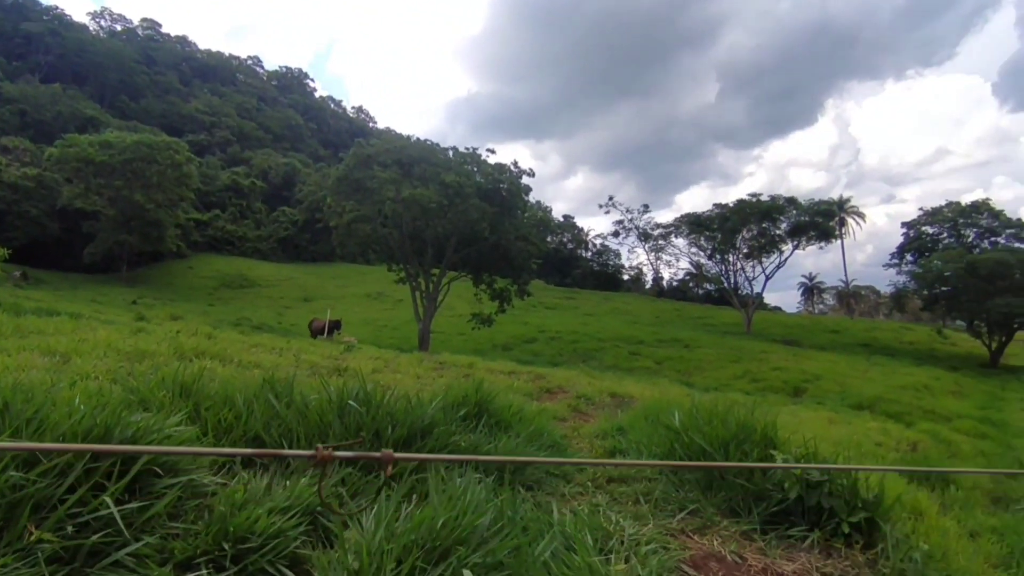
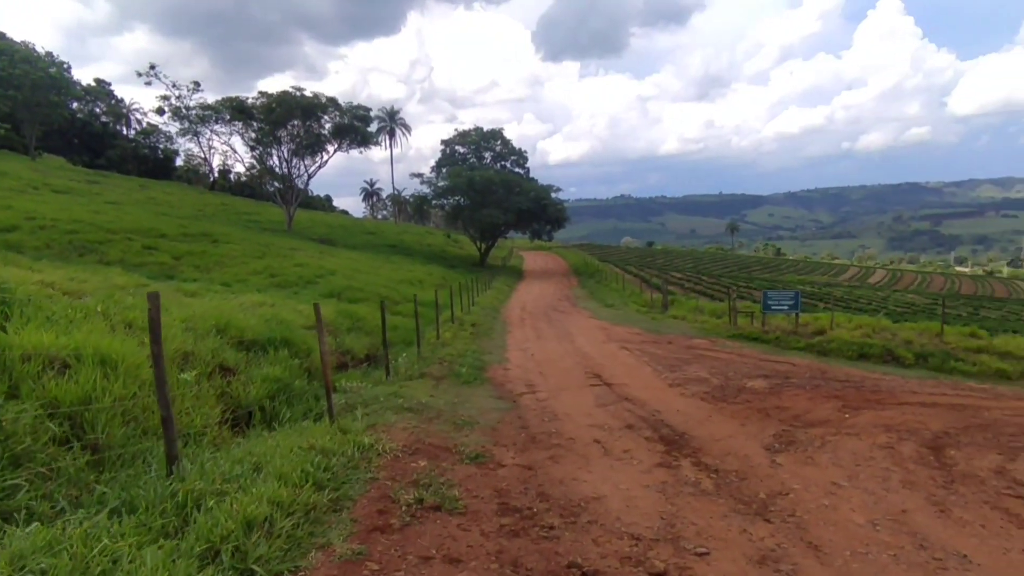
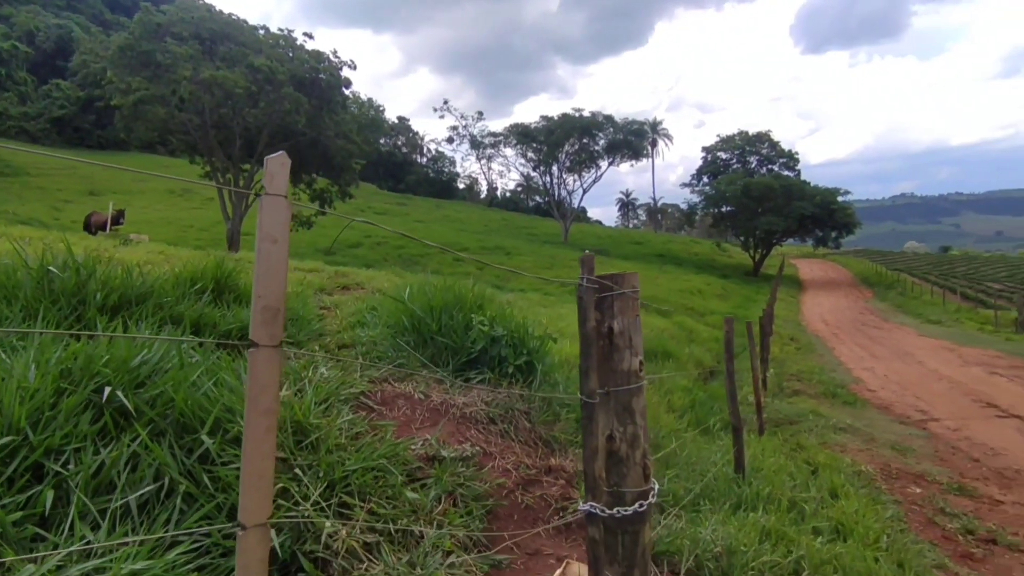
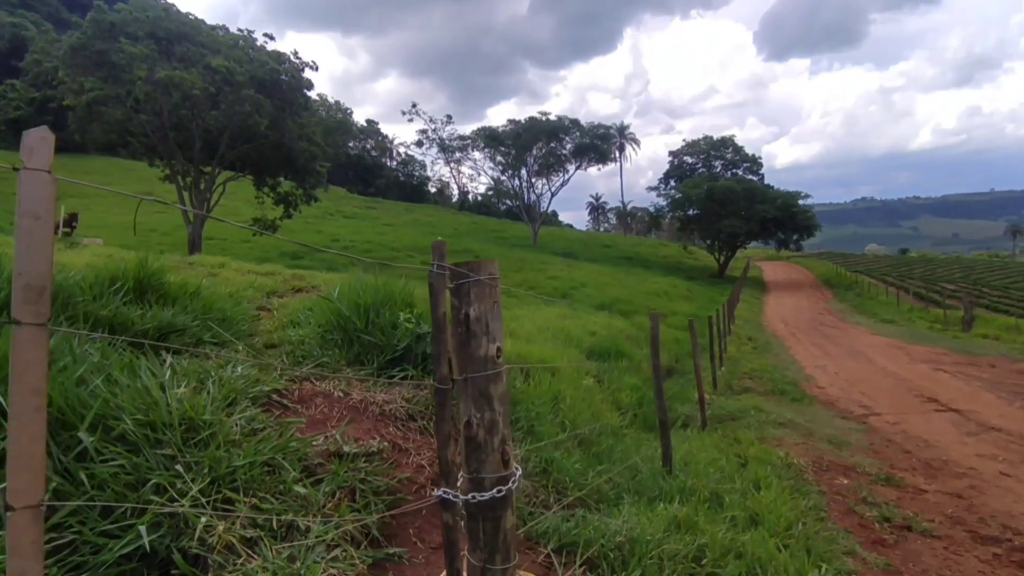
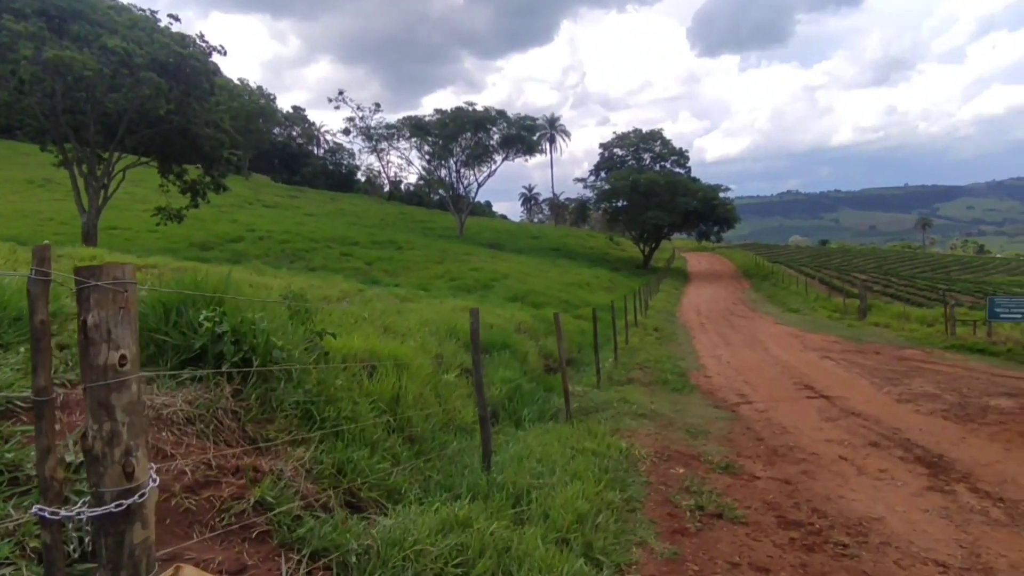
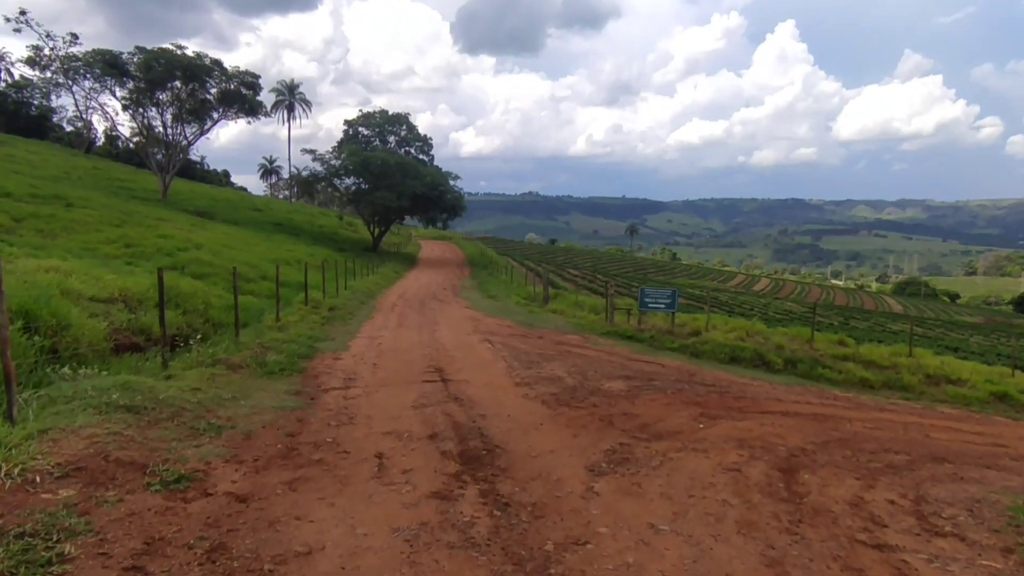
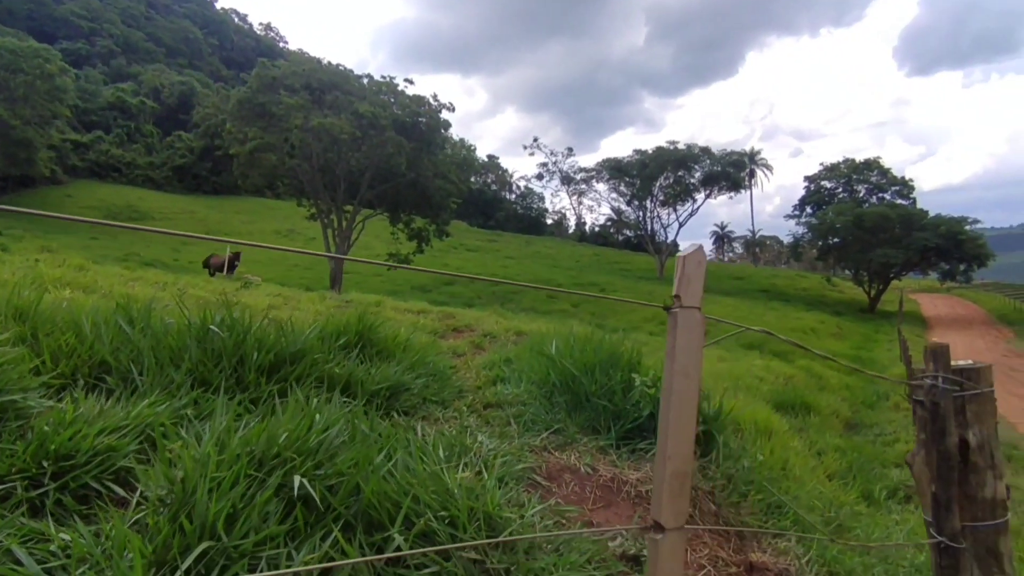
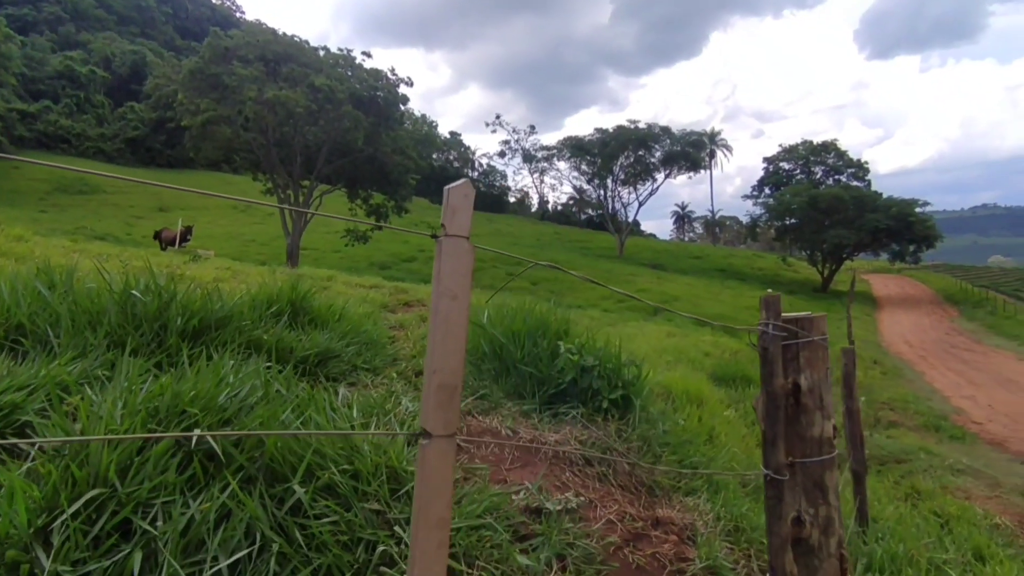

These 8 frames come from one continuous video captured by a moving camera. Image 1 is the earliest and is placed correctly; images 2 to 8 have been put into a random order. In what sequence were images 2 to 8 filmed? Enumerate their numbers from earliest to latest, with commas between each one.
7, 8, 3, 4, 5, 2, 6
